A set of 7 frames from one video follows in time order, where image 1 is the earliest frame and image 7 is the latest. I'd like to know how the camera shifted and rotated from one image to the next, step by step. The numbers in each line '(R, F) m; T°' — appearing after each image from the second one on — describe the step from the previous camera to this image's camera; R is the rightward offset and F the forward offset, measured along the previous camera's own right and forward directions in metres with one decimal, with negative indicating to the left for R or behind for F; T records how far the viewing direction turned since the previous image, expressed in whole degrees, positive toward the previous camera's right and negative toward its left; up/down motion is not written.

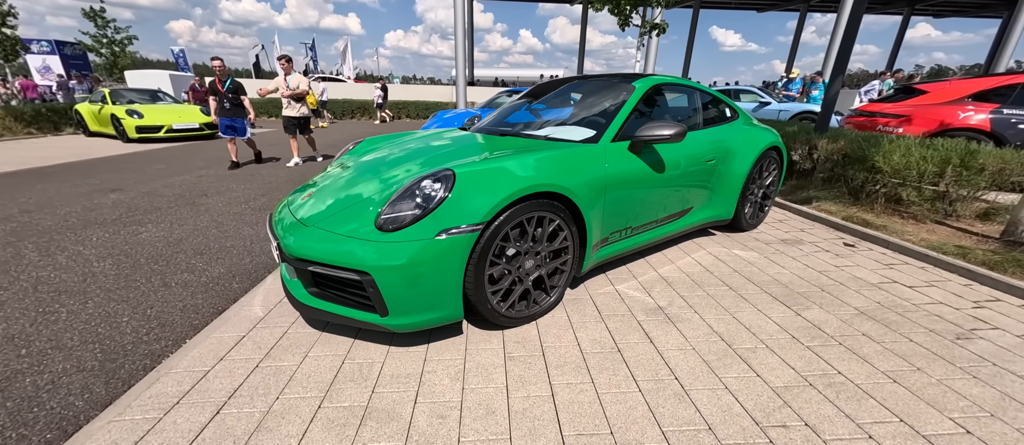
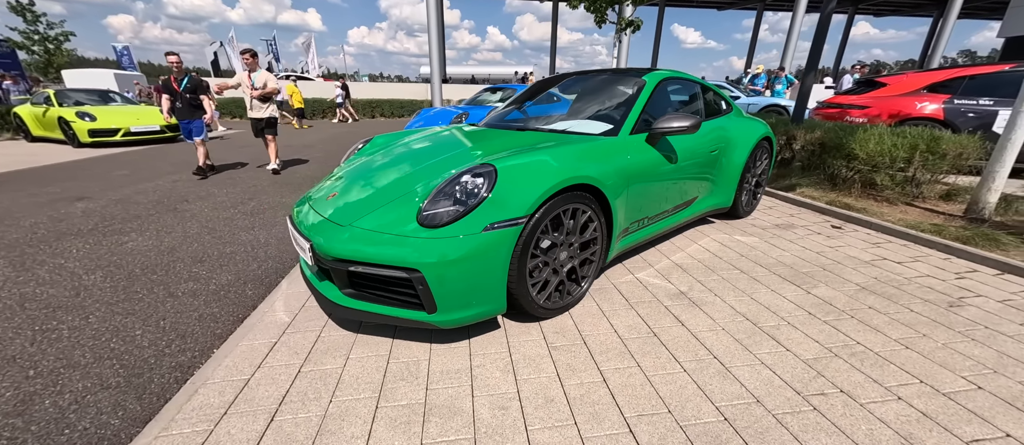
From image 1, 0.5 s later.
(-0.3, 0.0) m; +4°
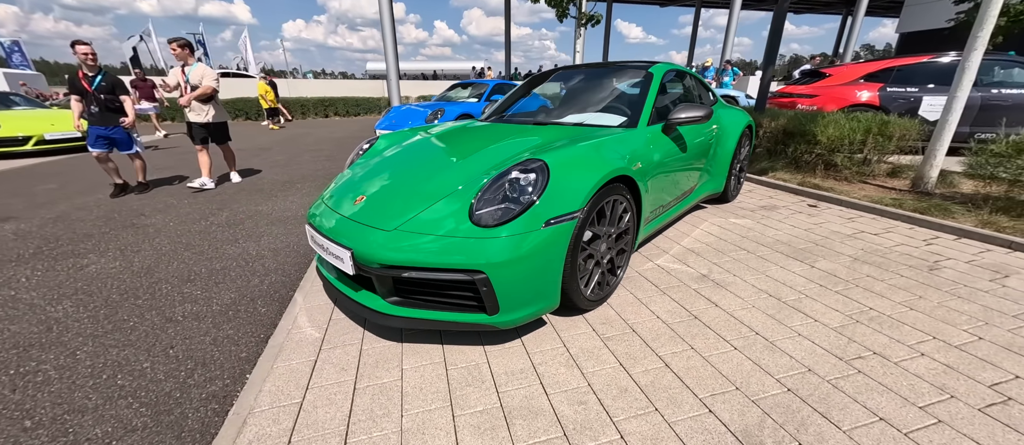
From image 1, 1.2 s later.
(-0.5, 0.0) m; +7°
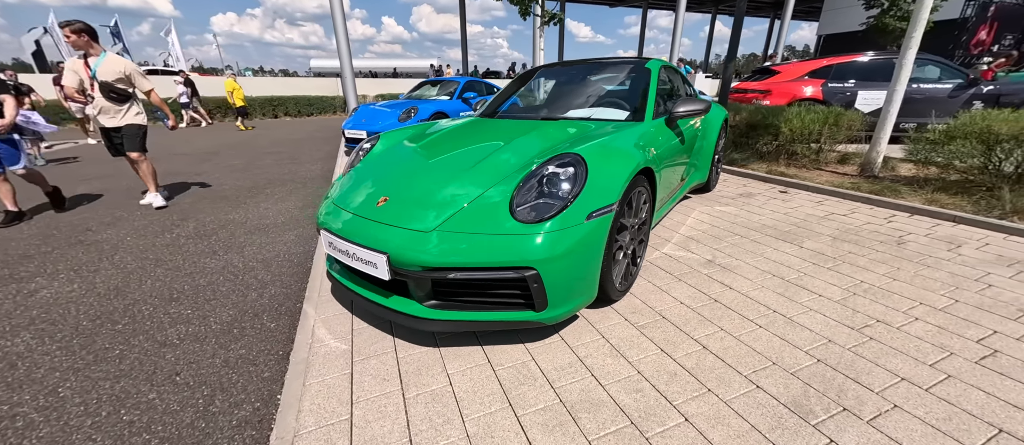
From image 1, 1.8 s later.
(-0.4, 0.0) m; +6°
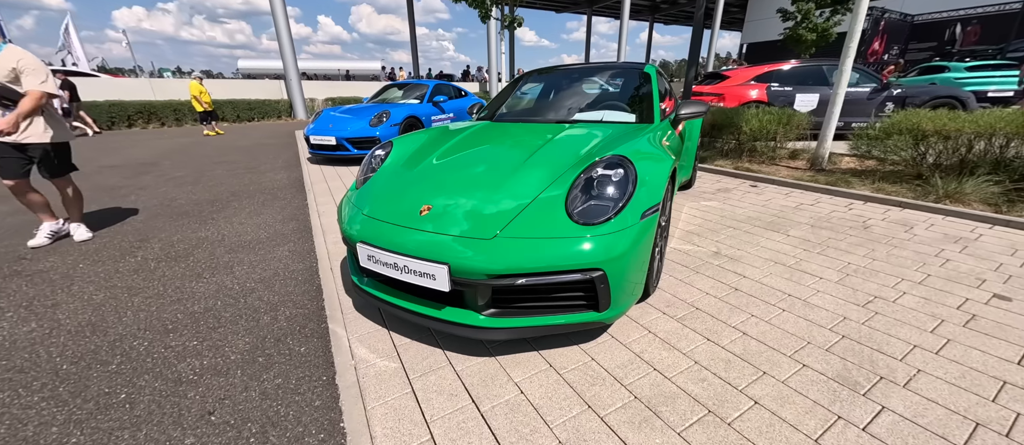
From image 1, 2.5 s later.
(-0.5, 0.0) m; +7°
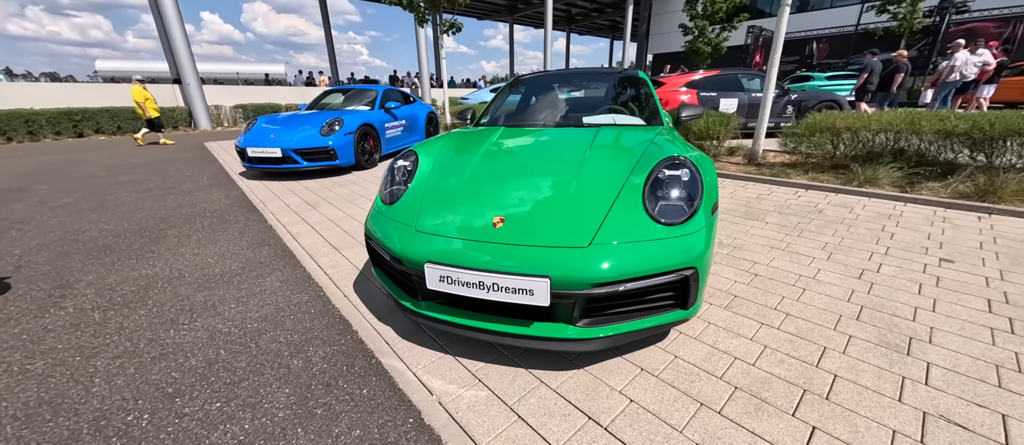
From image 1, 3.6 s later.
(-0.7, +0.1) m; +11°
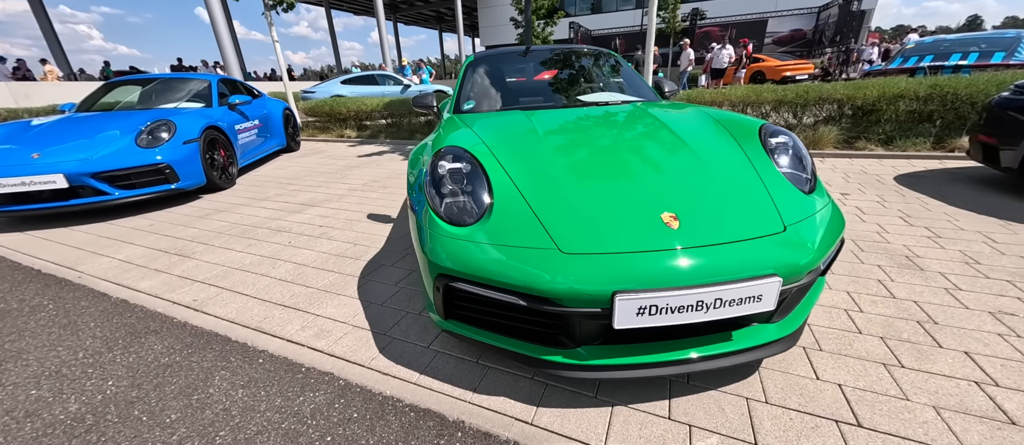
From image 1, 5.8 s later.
(-1.1, +0.7) m; +23°
